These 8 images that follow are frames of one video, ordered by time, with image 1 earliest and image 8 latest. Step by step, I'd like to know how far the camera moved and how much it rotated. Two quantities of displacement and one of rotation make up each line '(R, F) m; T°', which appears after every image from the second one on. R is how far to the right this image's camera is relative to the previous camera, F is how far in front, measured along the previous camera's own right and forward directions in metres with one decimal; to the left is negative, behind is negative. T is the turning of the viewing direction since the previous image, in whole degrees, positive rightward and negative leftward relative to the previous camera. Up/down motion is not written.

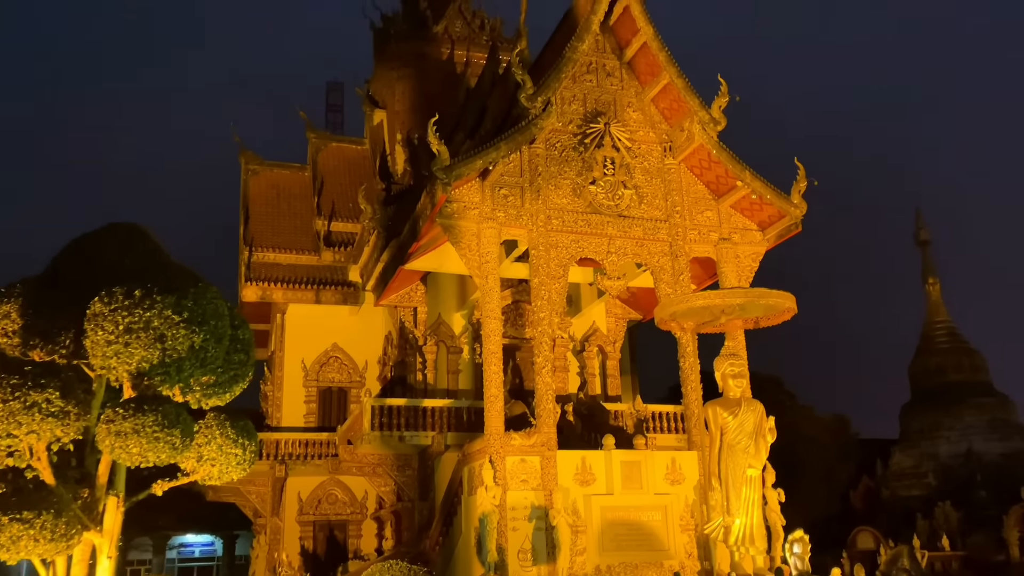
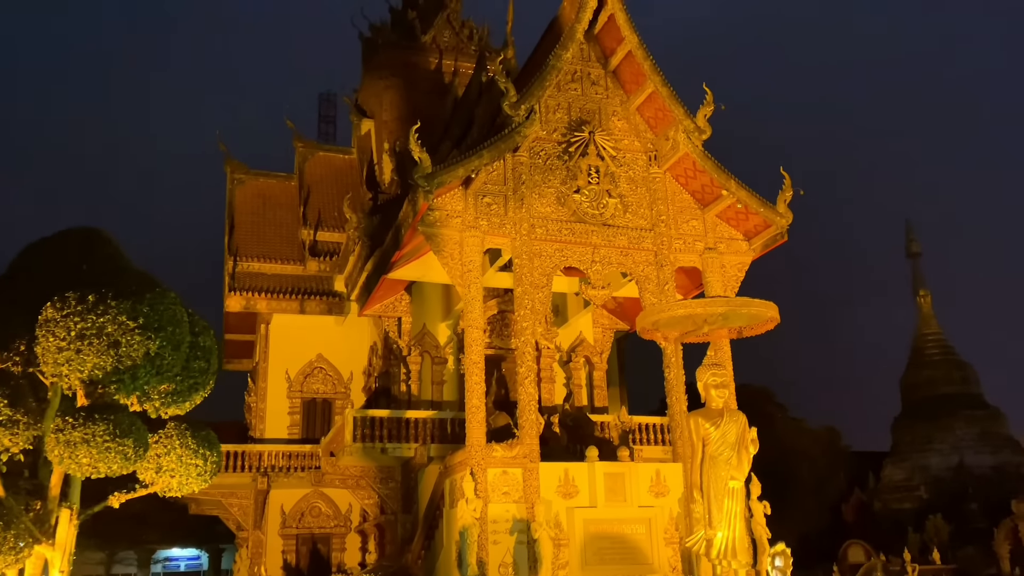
(+0.1, +0.1) m; 0°
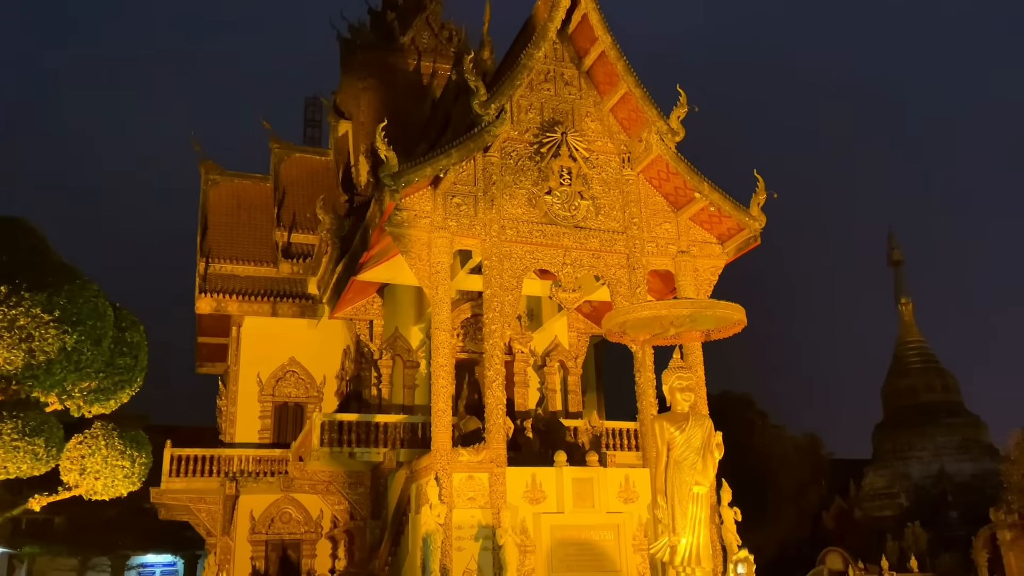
(+0.2, +0.1) m; +1°
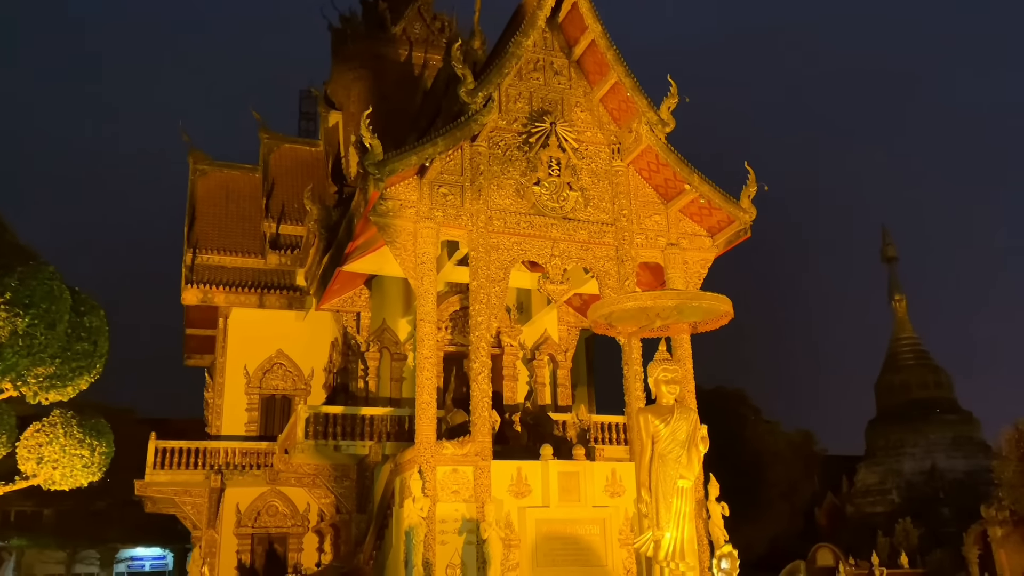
(+0.1, +0.1) m; 0°
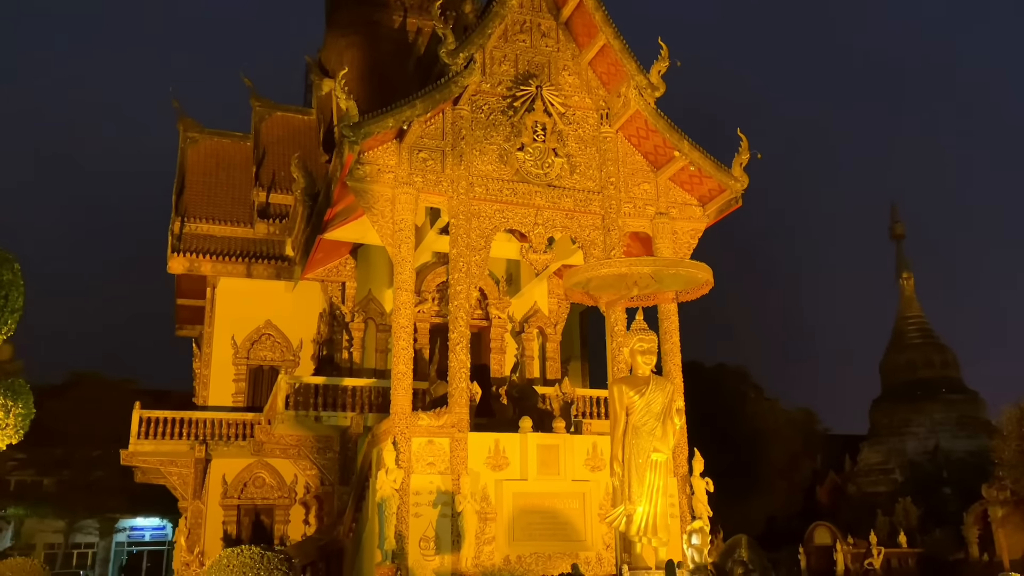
(+0.3, +0.2) m; -1°
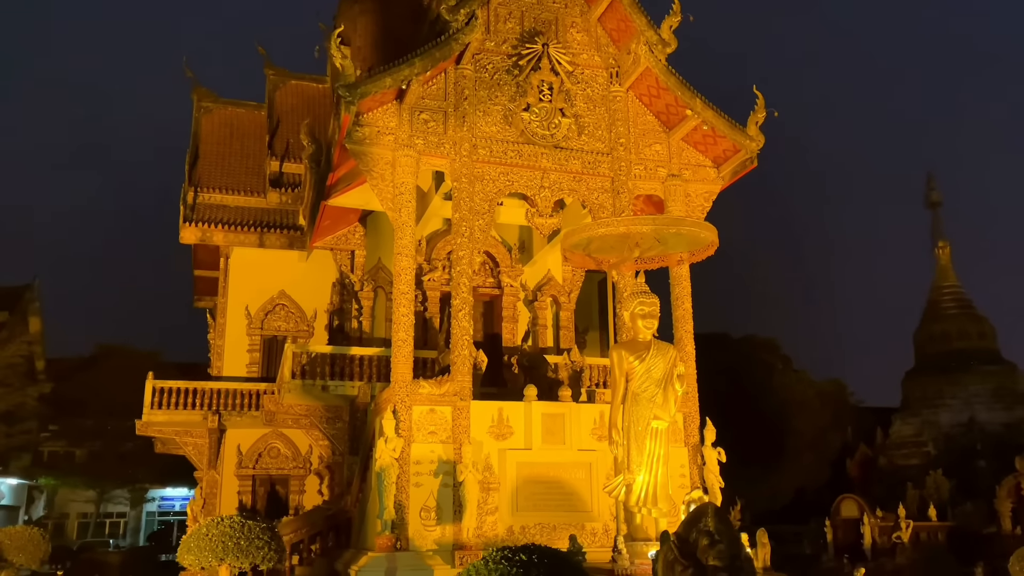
(+0.3, +0.2) m; -2°
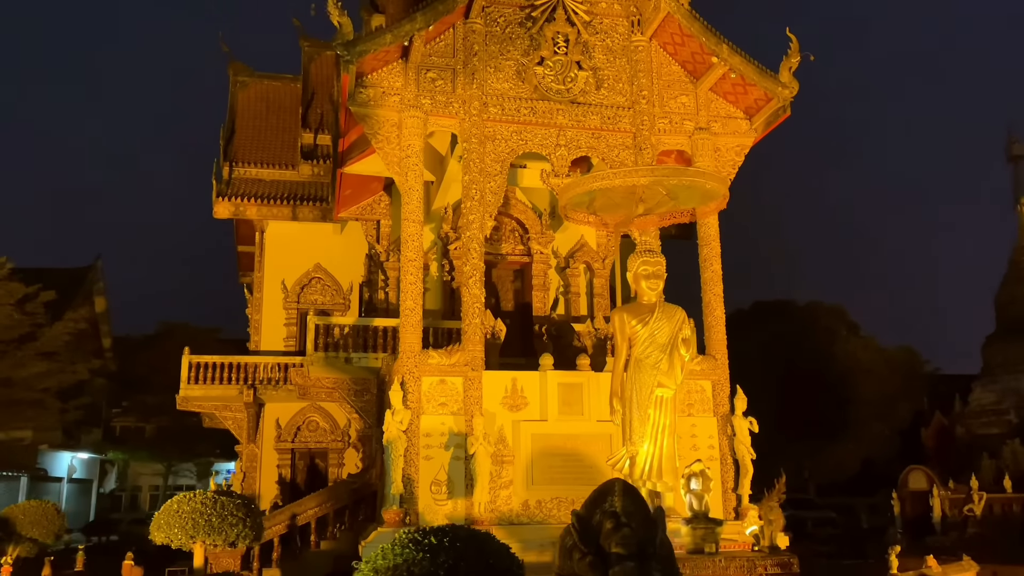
(+0.5, +0.4) m; -5°
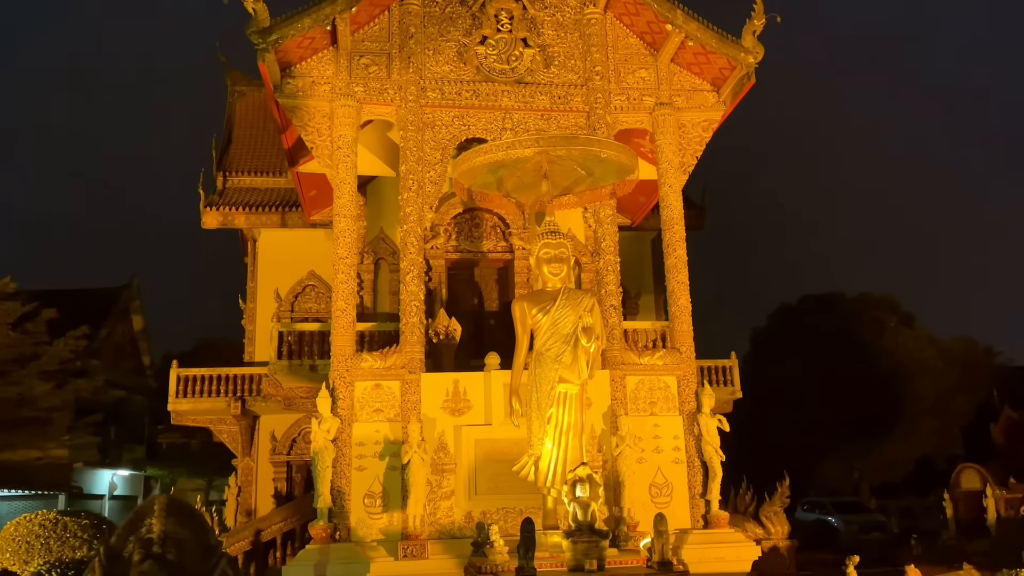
(+1.0, +0.6) m; -5°
